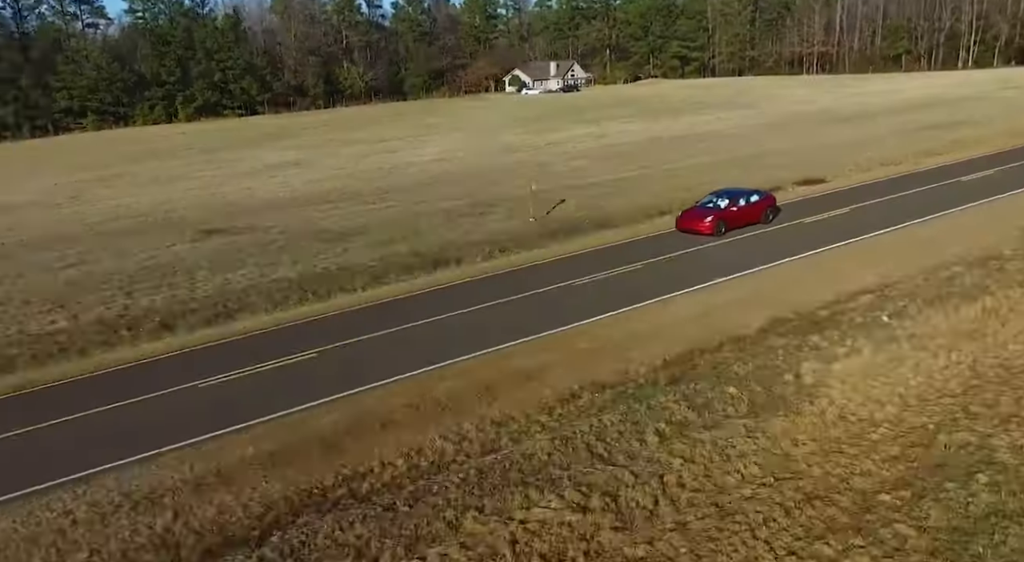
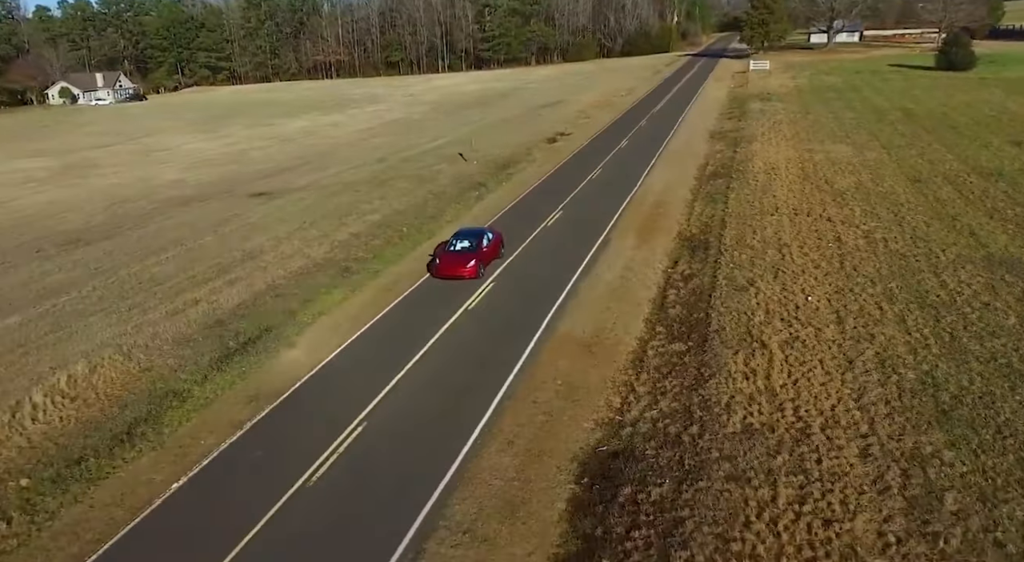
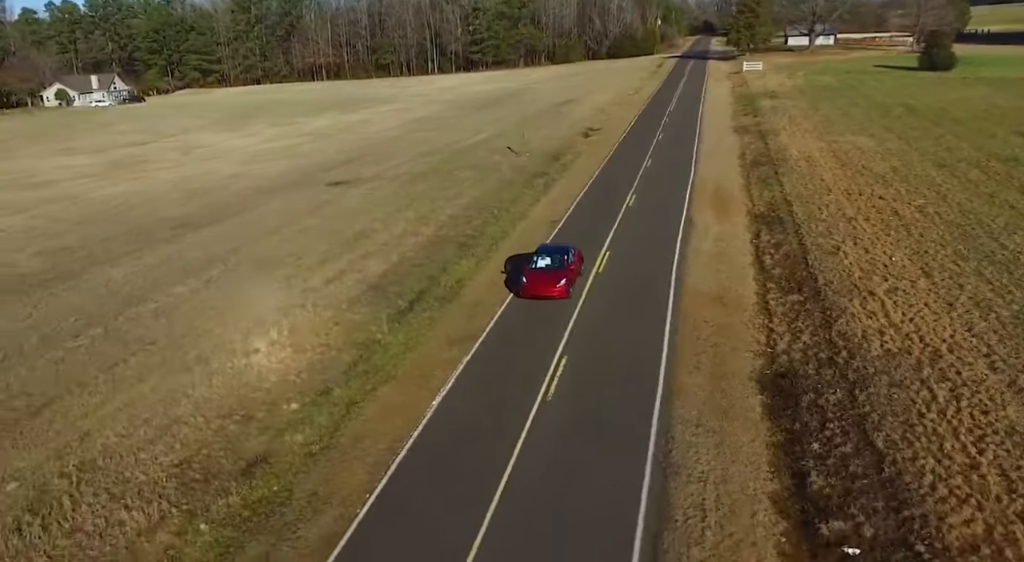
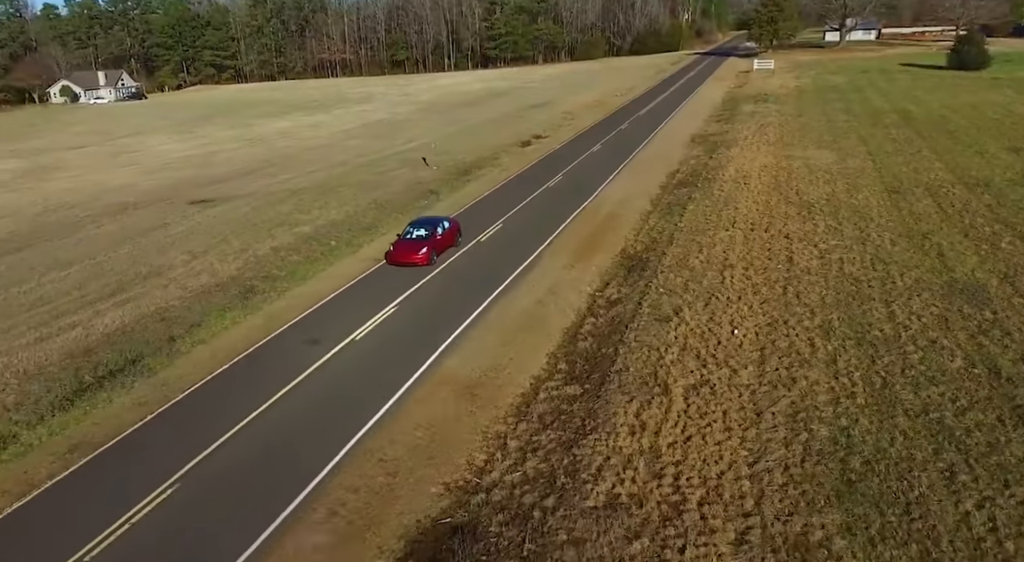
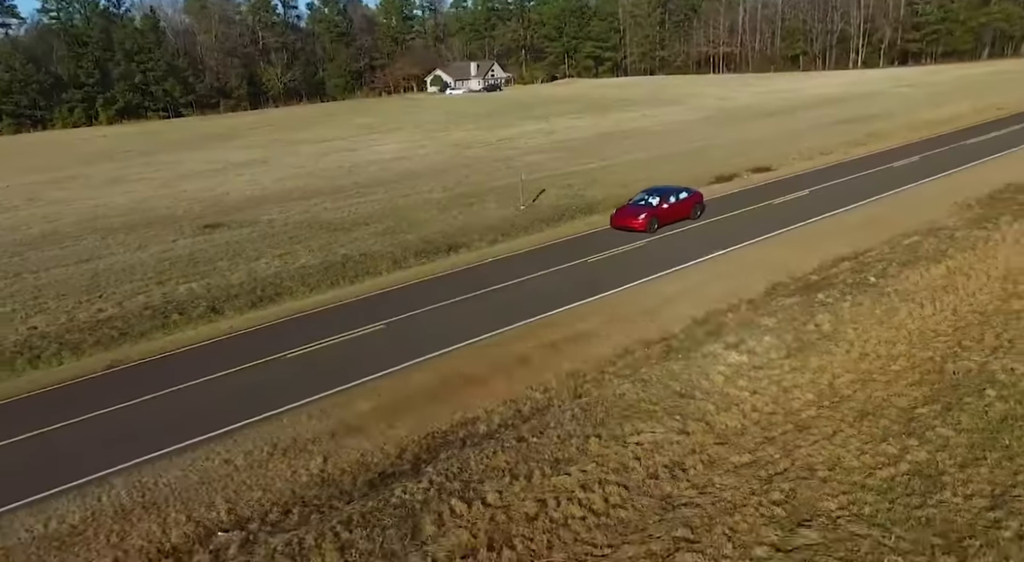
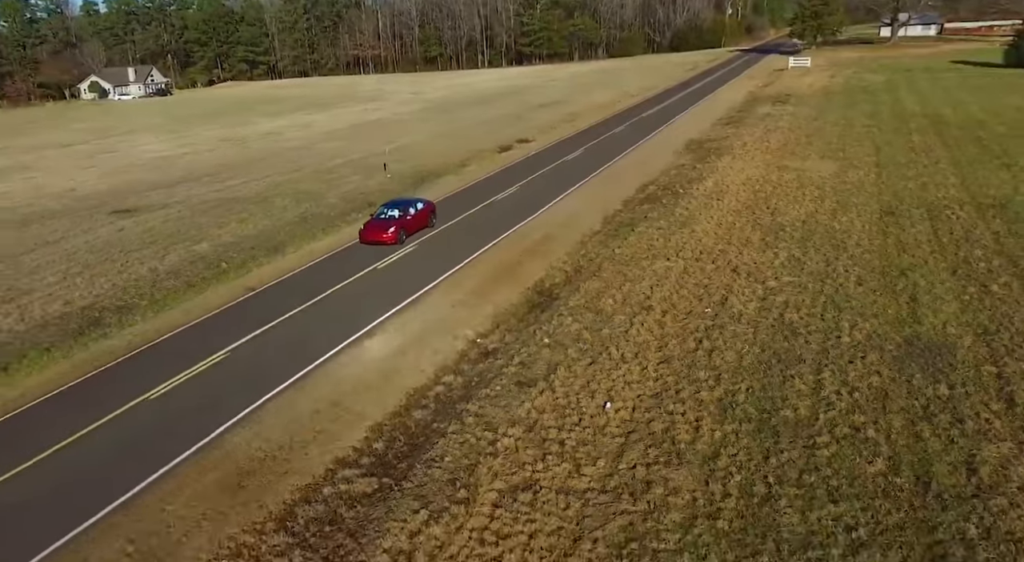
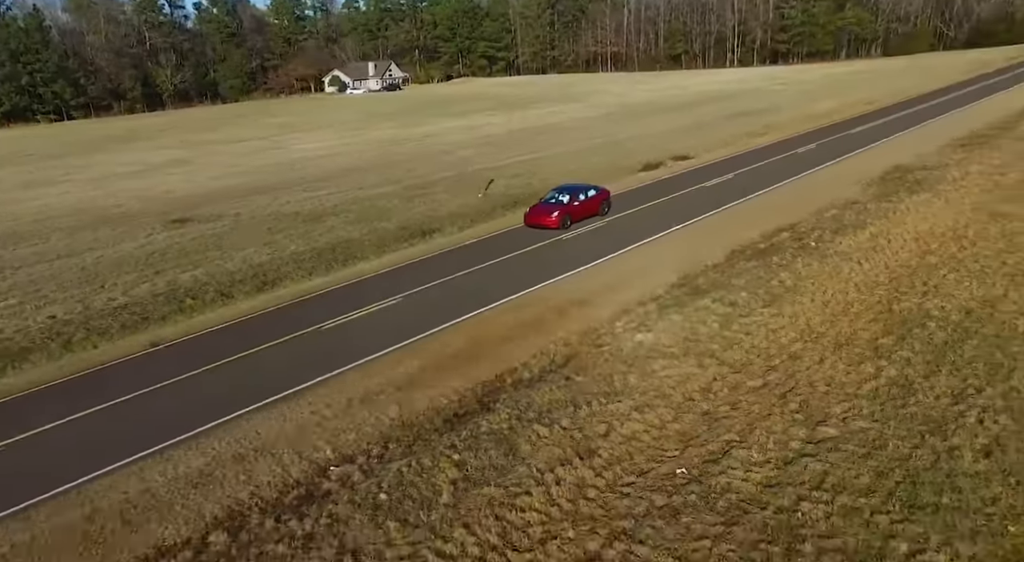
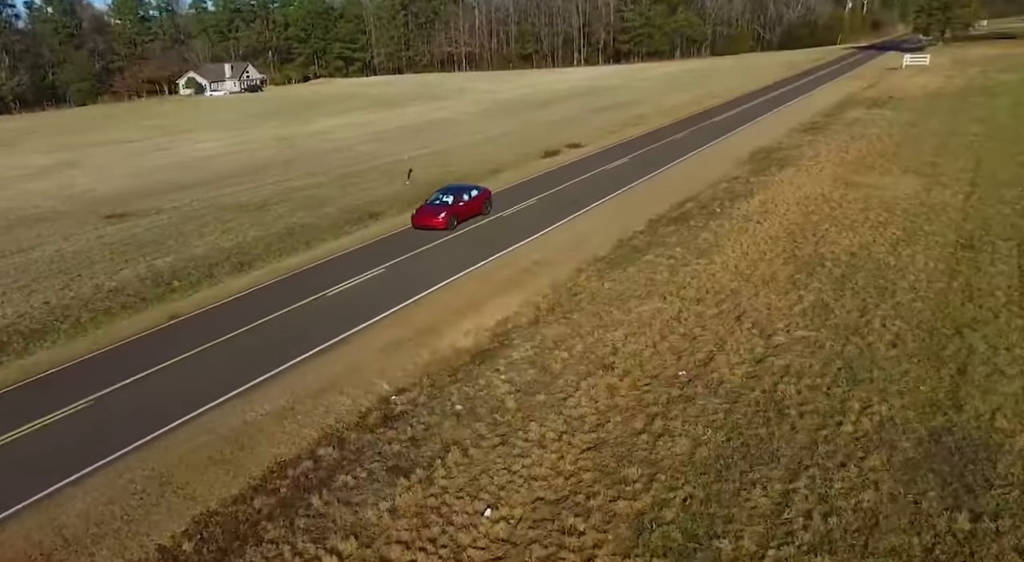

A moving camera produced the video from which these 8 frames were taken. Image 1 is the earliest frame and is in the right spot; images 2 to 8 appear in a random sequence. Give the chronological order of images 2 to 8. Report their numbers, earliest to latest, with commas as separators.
5, 7, 8, 6, 4, 2, 3
